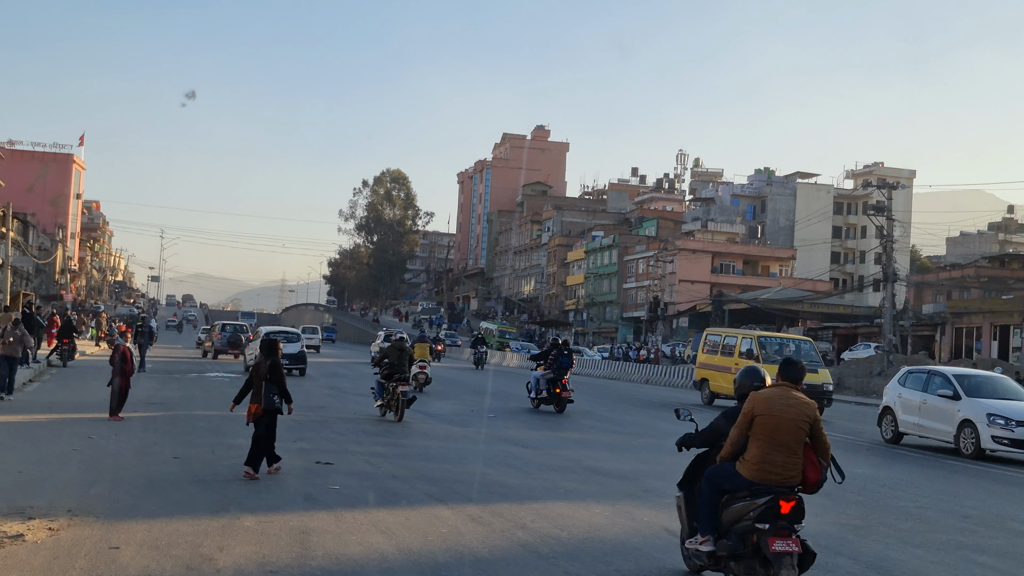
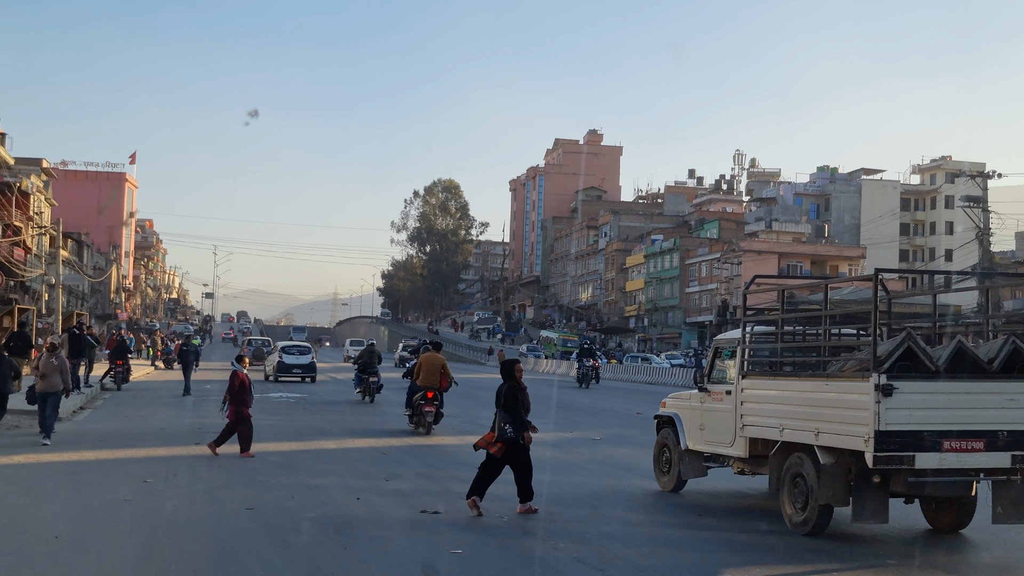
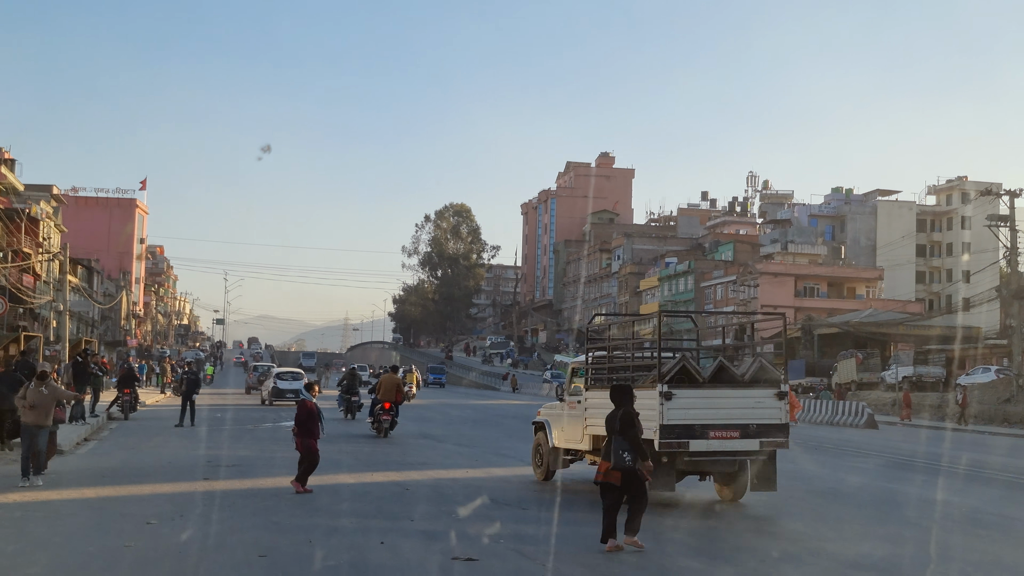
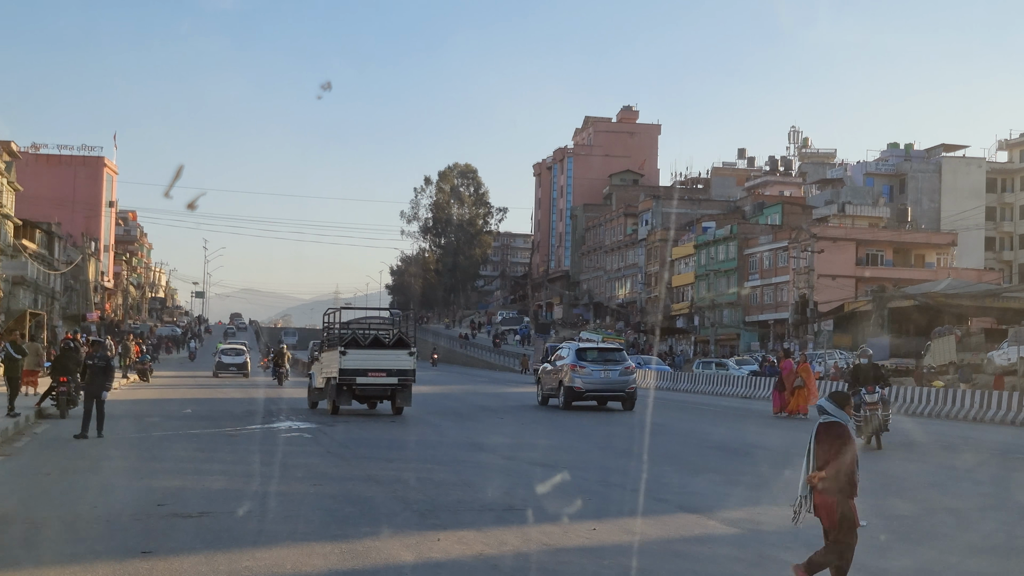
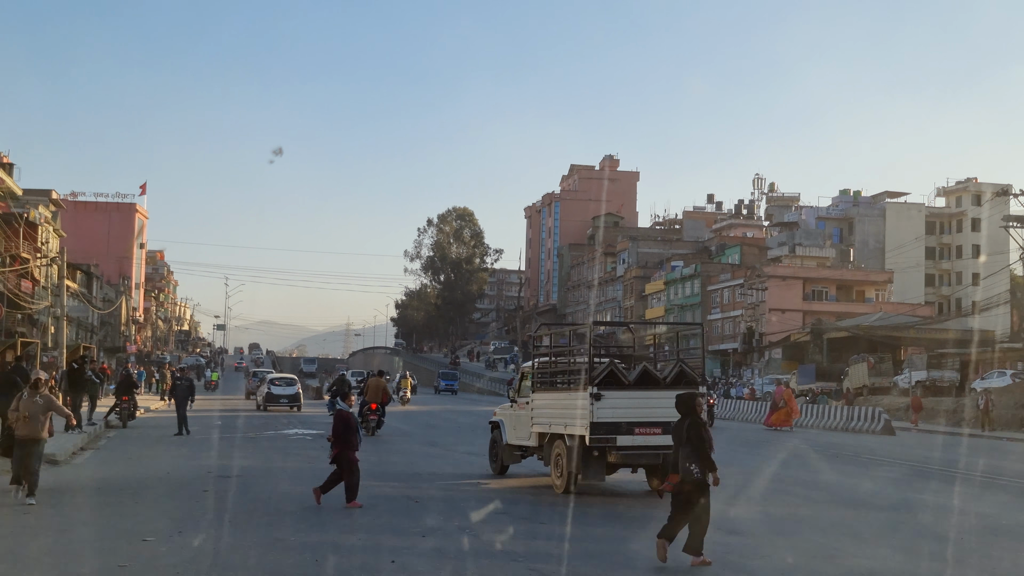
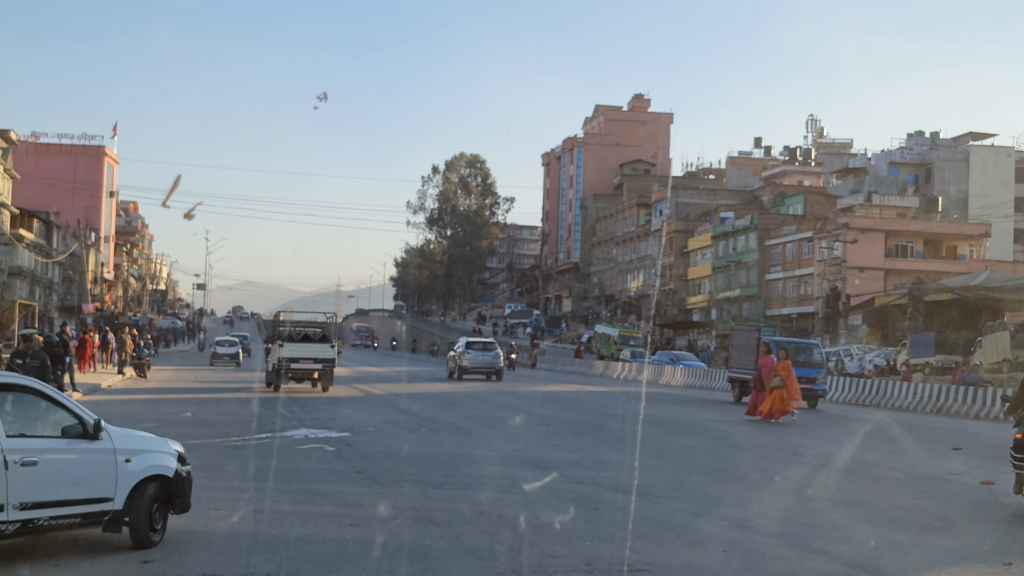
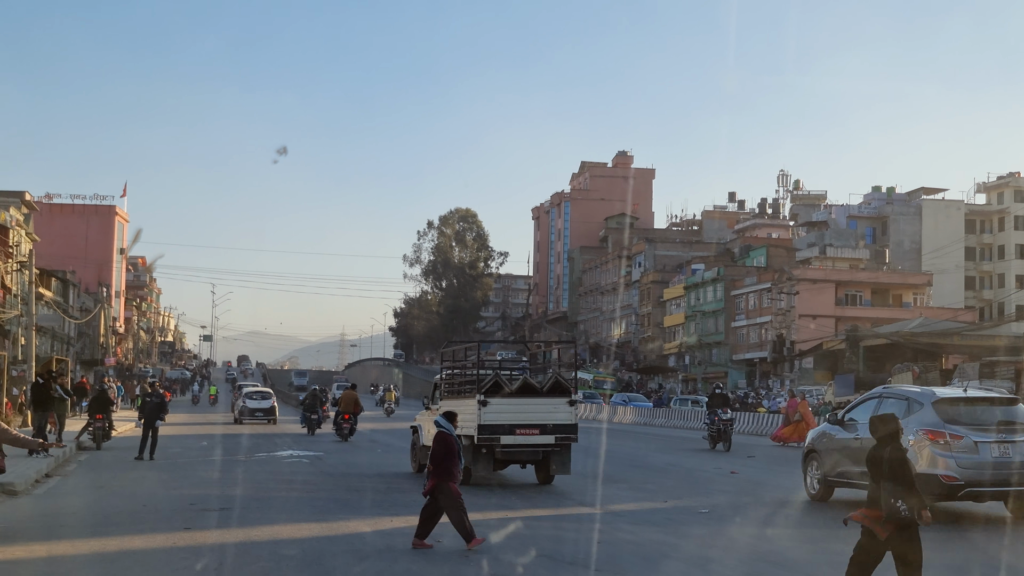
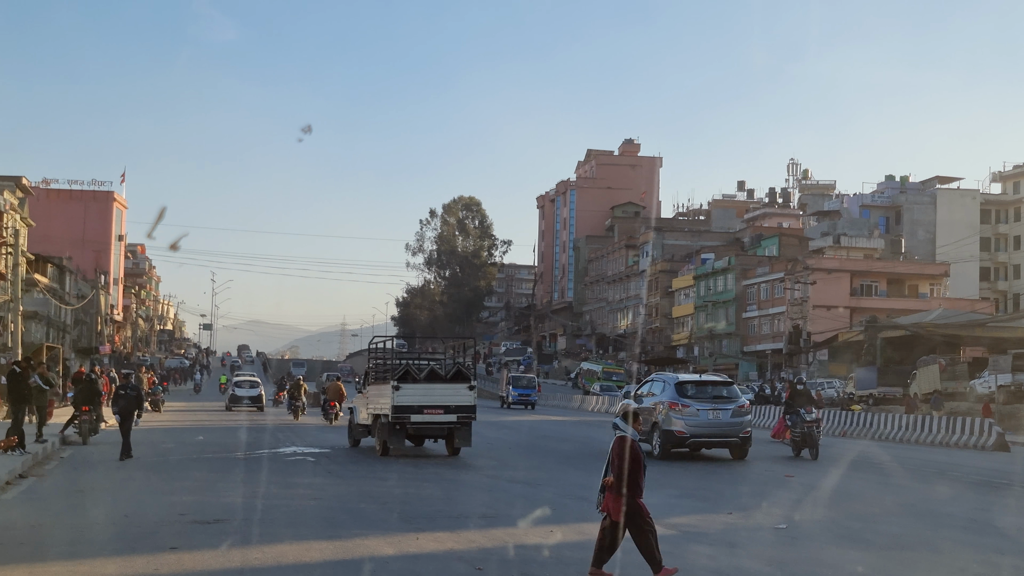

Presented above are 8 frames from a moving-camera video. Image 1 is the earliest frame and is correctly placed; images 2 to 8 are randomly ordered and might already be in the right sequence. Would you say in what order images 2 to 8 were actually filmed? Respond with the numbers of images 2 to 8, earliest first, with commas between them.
2, 3, 5, 7, 8, 4, 6
